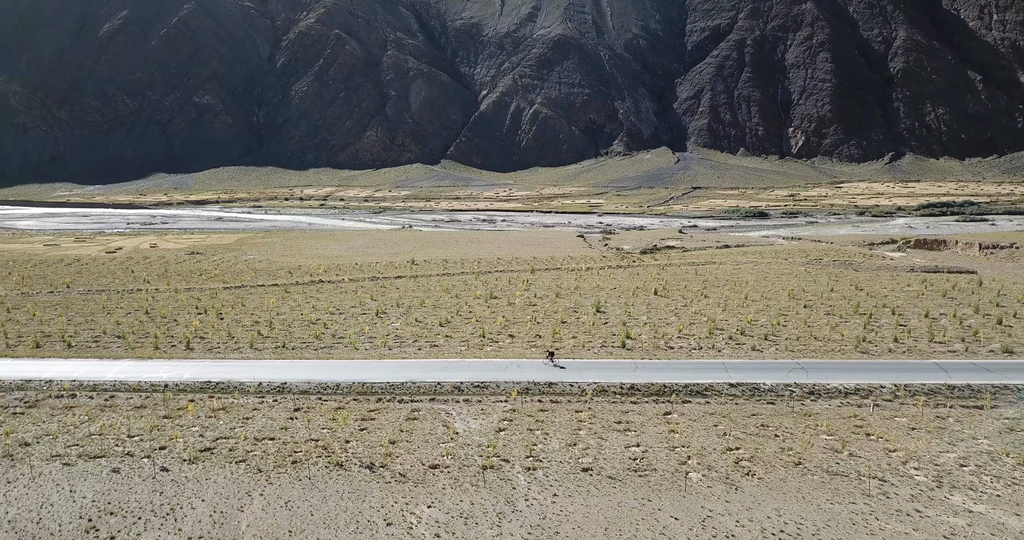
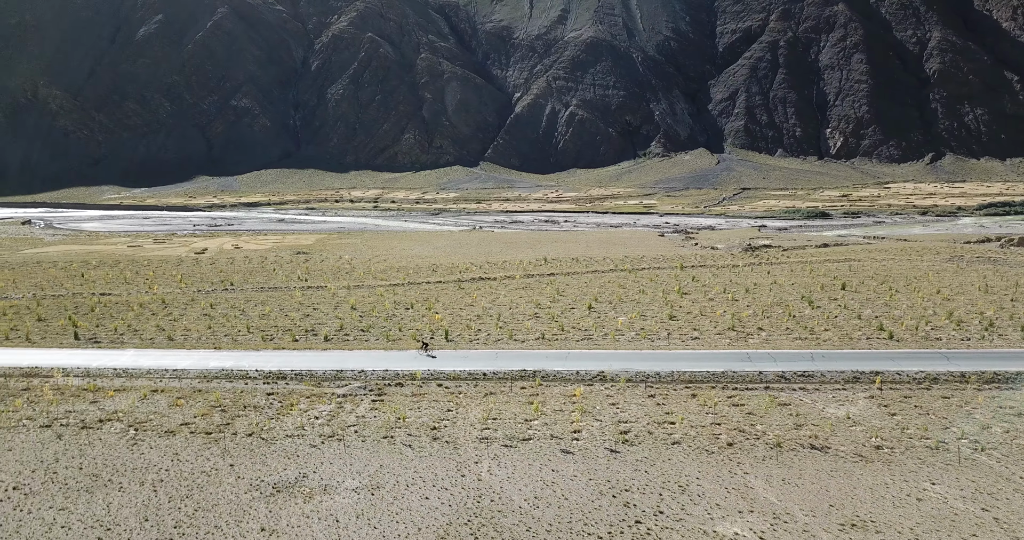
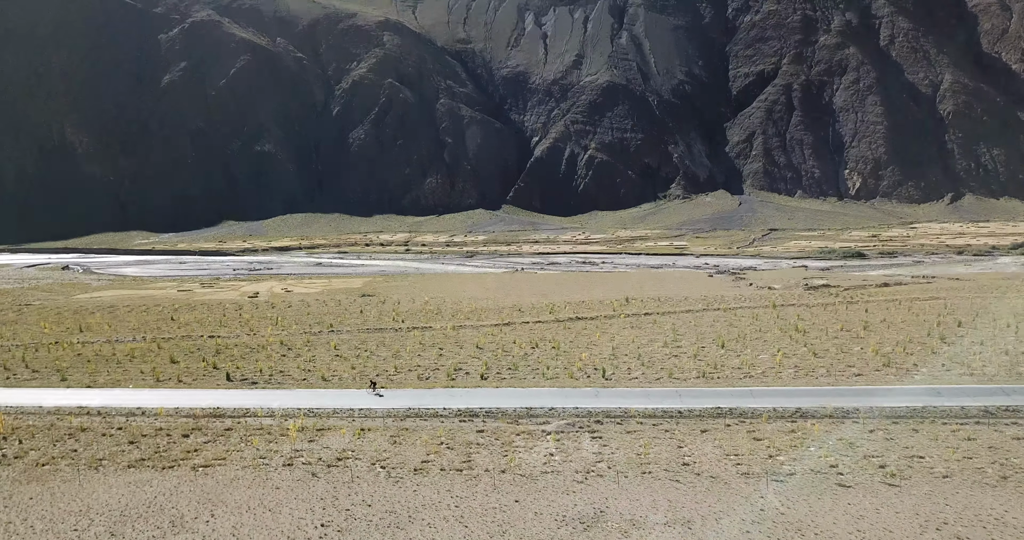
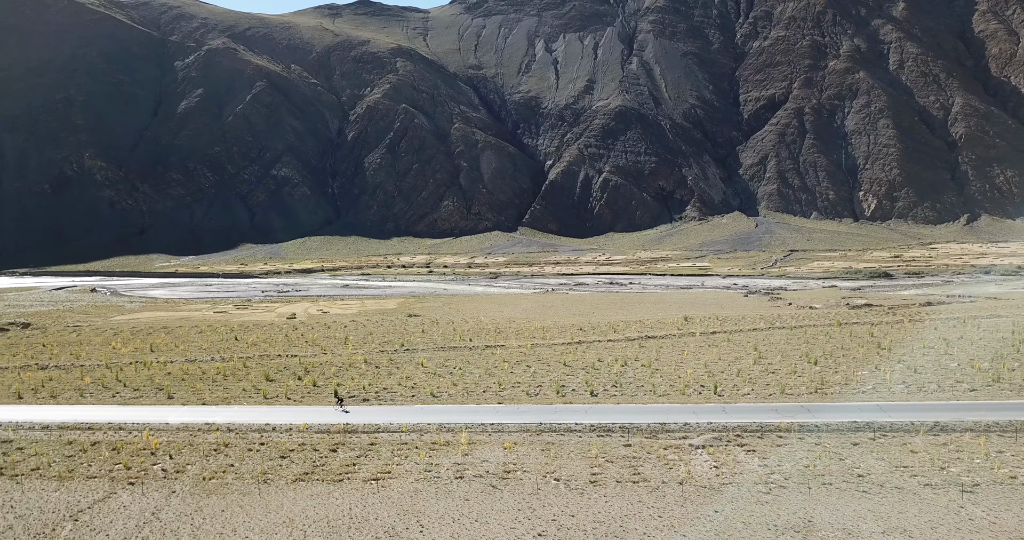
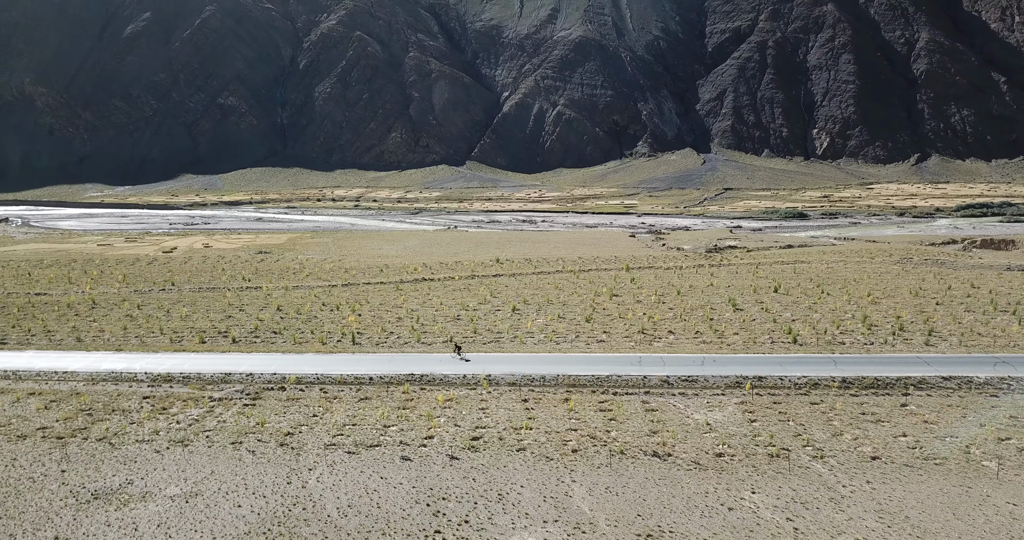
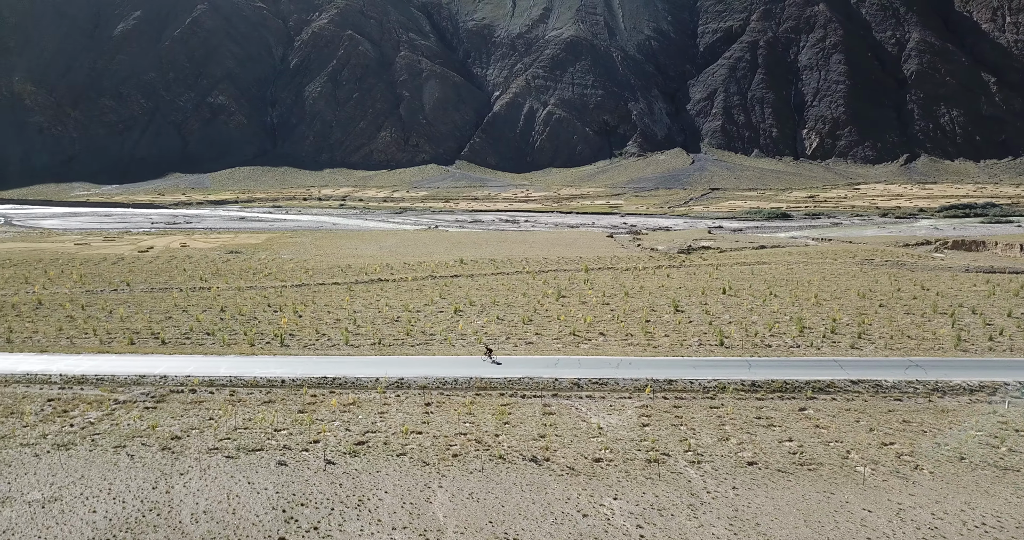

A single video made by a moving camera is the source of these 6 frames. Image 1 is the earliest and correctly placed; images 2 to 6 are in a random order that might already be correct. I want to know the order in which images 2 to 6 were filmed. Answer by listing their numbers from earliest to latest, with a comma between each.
6, 5, 2, 3, 4
